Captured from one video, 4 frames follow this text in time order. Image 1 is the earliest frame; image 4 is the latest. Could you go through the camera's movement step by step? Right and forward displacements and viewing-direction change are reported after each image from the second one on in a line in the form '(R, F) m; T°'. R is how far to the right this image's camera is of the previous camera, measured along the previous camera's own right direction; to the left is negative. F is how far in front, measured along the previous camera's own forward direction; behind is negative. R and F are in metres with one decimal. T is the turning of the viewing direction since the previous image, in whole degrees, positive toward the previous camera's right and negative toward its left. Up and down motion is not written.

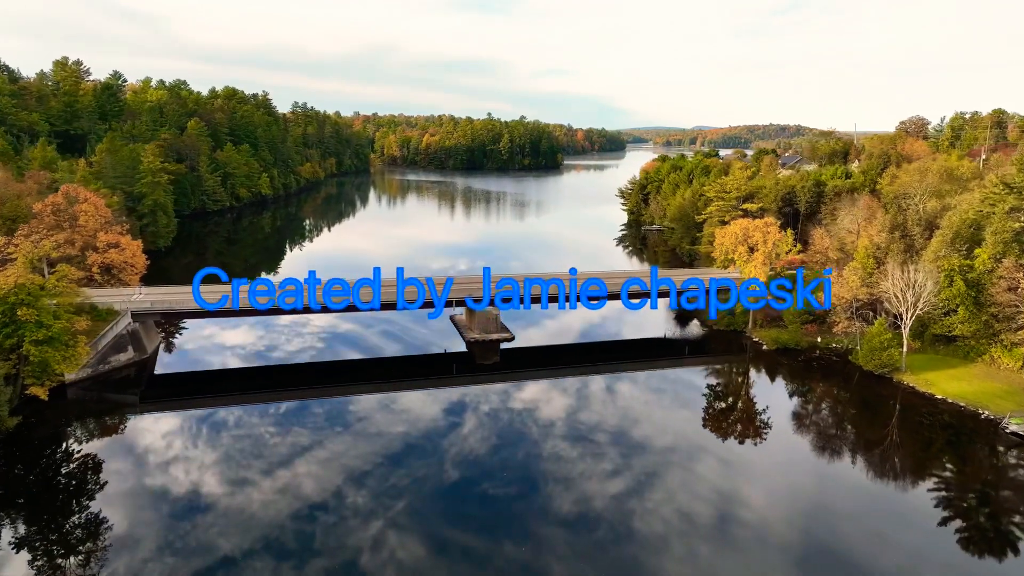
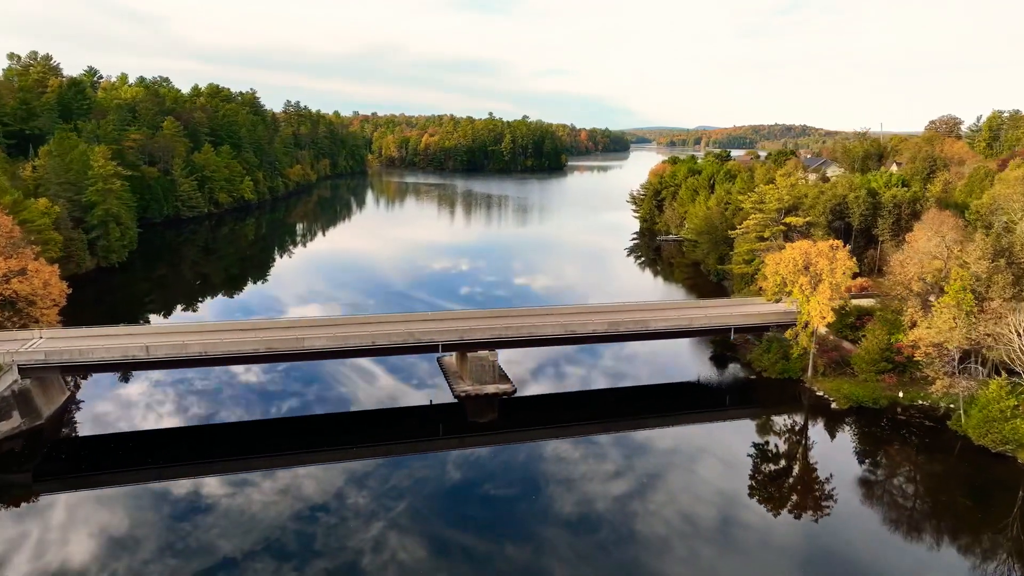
(0.0, +2.7) m; 0°
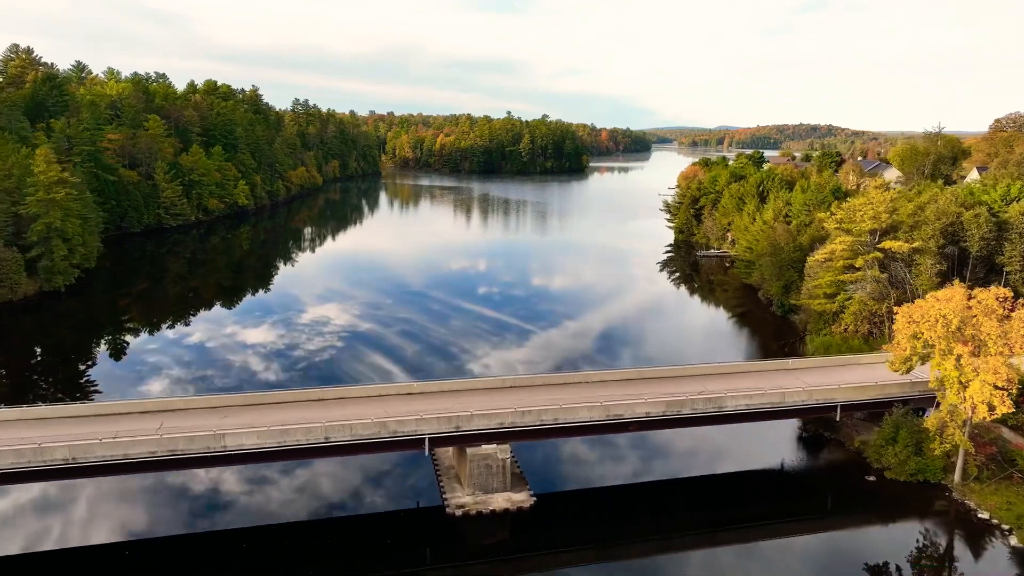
(0.0, +3.2) m; -1°
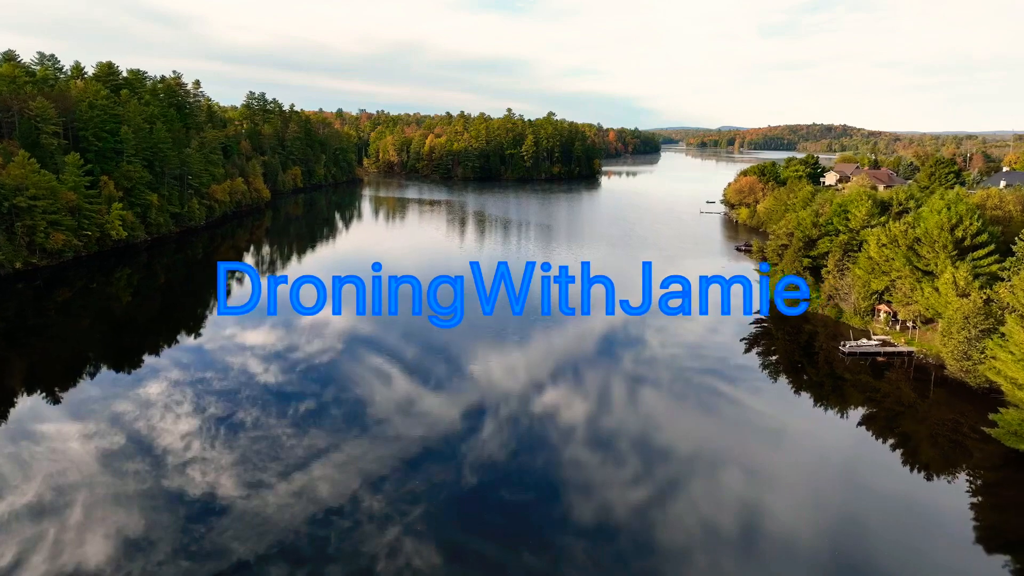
(0.0, +10.0) m; 0°
